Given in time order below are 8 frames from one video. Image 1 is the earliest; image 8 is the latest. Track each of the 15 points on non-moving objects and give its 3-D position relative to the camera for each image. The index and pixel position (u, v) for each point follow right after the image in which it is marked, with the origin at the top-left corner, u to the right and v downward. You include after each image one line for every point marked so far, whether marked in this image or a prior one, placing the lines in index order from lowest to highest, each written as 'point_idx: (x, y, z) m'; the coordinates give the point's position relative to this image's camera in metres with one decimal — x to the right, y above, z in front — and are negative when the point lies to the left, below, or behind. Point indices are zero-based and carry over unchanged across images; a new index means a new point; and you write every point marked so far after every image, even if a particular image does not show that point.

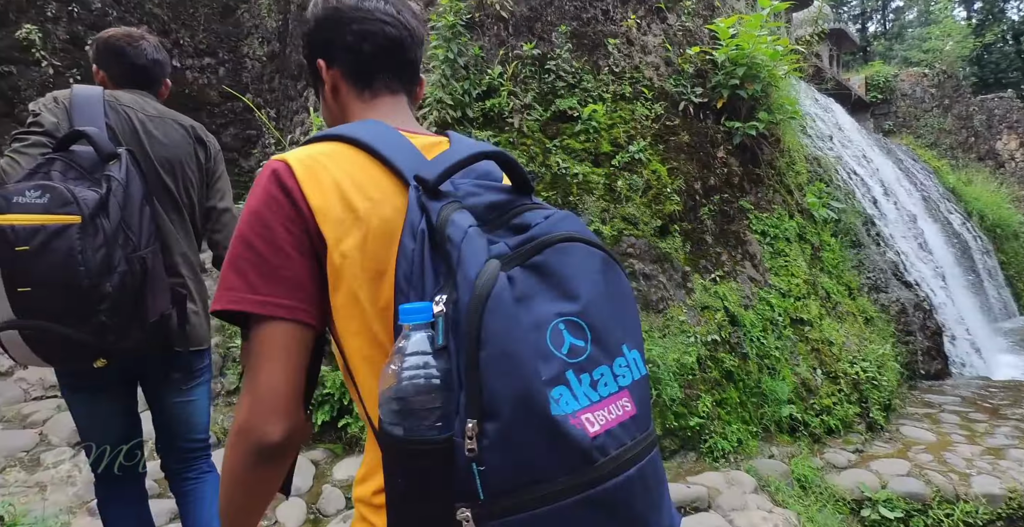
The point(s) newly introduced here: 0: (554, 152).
0: (+0.2, +0.6, +3.6) m
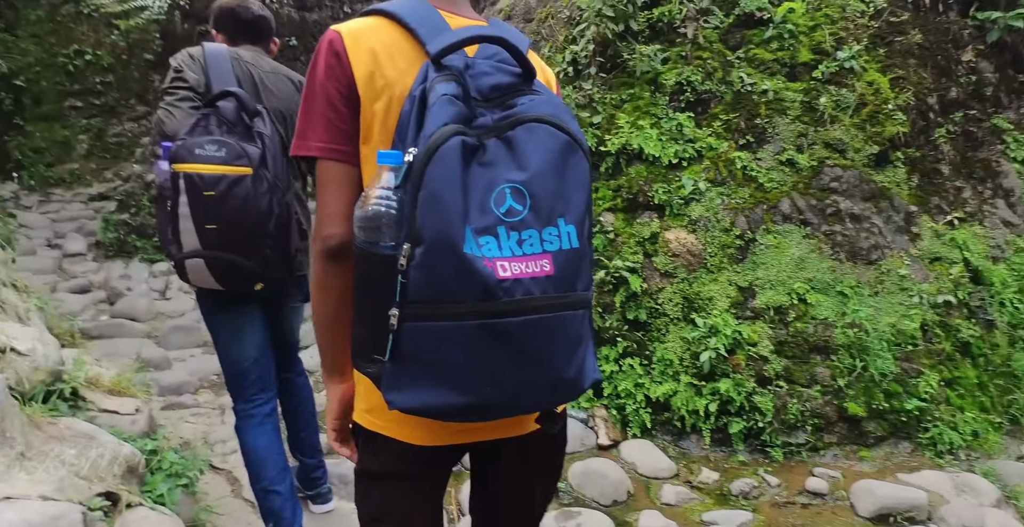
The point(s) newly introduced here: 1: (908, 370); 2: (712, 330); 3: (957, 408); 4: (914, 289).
0: (+1.0, +0.9, +3.0) m
1: (+1.5, -0.4, +2.6) m
2: (+1.0, -0.3, +3.1) m
3: (+1.7, -0.5, +2.6) m
4: (+1.6, -0.1, +2.7) m
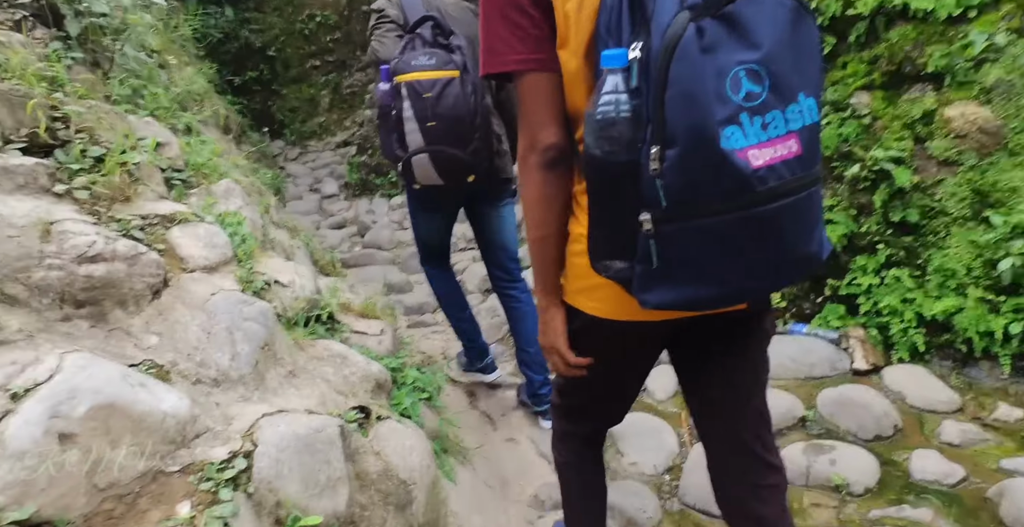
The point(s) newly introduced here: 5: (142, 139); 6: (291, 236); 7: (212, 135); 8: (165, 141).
0: (+1.8, +1.3, +2.3) m
1: (+2.2, 0.0, +1.8) m
2: (+1.9, +0.1, +2.5) m
3: (+2.4, -0.1, +1.8) m
4: (+2.3, +0.3, +1.9) m
5: (-1.5, +0.5, +2.7) m
6: (-1.6, +0.2, +4.8) m
7: (-2.3, +1.0, +5.1) m
8: (-1.5, +0.5, +2.9) m
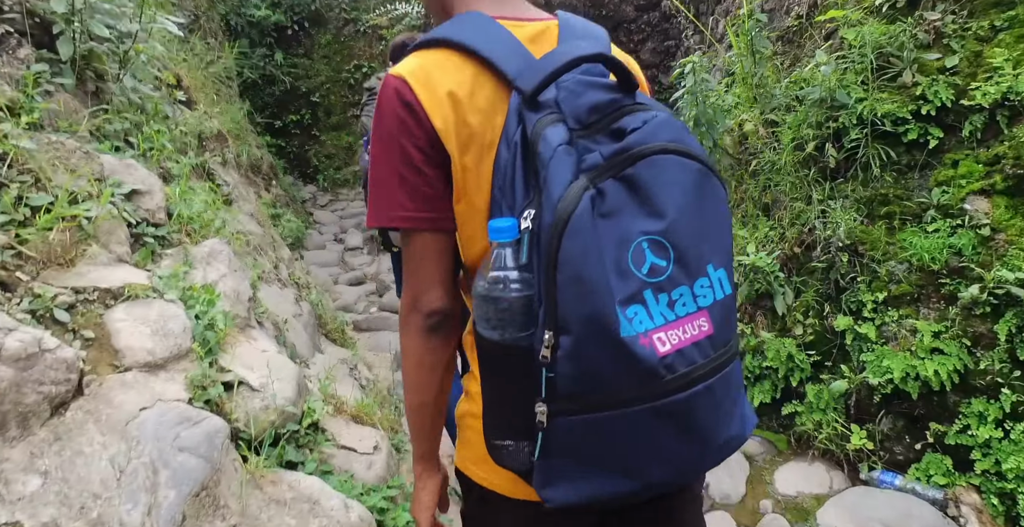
0: (+2.0, +0.8, +1.8) m
1: (+2.3, -0.5, +1.2) m
2: (+2.0, -0.4, +1.9) m
3: (+2.5, -0.6, +1.1) m
4: (+2.4, -0.2, +1.3) m
5: (-1.4, +0.3, +2.3) m
6: (-1.4, -0.2, +4.3) m
7: (-2.0, +0.6, +4.7) m
8: (-1.3, +0.3, +2.5) m
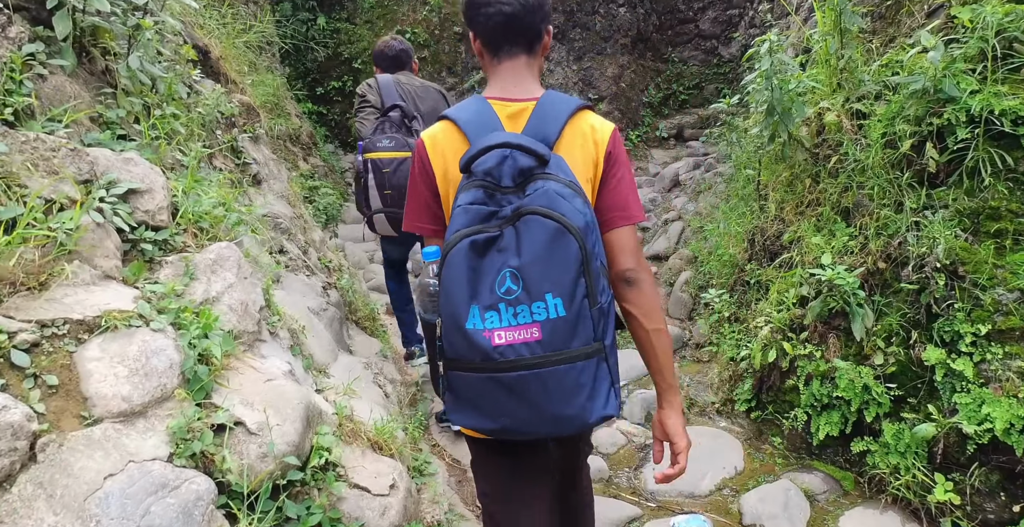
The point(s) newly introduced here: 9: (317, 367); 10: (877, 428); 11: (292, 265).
0: (+2.1, +0.7, +1.3) m
1: (+2.3, -0.7, +0.8) m
2: (+2.1, -0.5, +1.5) m
3: (+2.5, -0.8, +0.7) m
4: (+2.5, -0.4, +0.8) m
5: (-1.2, +0.3, +2.0) m
6: (-1.1, -0.1, +4.1) m
7: (-1.7, +0.7, +4.5) m
8: (-1.2, +0.3, +2.2) m
9: (-0.8, -0.4, +2.6) m
10: (+1.5, -0.7, +2.8) m
11: (-1.2, 0.0, +3.8) m
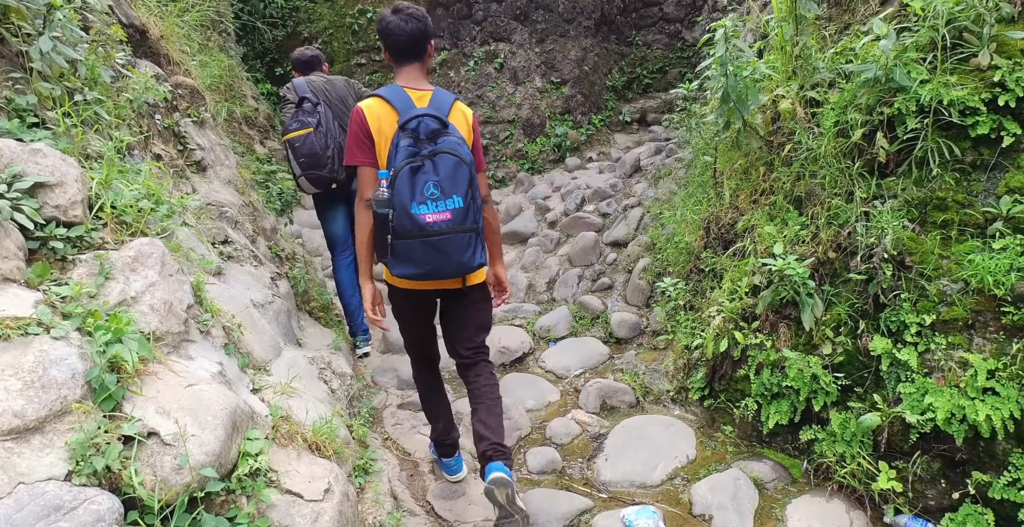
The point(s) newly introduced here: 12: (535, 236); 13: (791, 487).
0: (+2.0, +0.7, +1.3) m
1: (+2.2, -0.7, +0.8) m
2: (+1.9, -0.5, +1.5) m
3: (+2.4, -0.9, +0.8) m
4: (+2.4, -0.4, +0.9) m
5: (-1.4, +0.3, +1.9) m
6: (-1.4, -0.1, +4.0) m
7: (-2.0, +0.8, +4.3) m
8: (-1.4, +0.3, +2.1) m
9: (-1.0, -0.4, +2.5) m
10: (+1.3, -0.7, +2.9) m
11: (-1.5, 0.0, +3.6) m
12: (+0.2, +0.2, +5.9) m
13: (+1.2, -1.0, +2.8) m
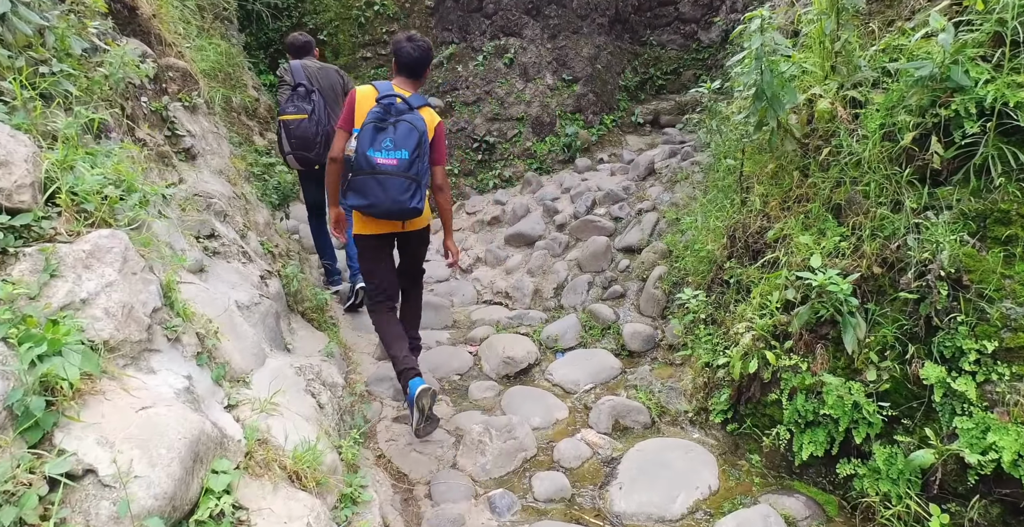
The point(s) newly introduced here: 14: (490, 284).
0: (+2.0, +0.6, +1.0) m
1: (+2.2, -0.8, +0.5) m
2: (+1.9, -0.6, +1.3) m
3: (+2.4, -0.9, +0.5) m
4: (+2.4, -0.5, +0.6) m
5: (-1.4, +0.3, +1.6) m
6: (-1.3, -0.1, +3.7) m
7: (-1.9, +0.8, +4.1) m
8: (-1.3, +0.3, +1.8) m
9: (-0.9, -0.4, +2.2) m
10: (+1.4, -0.7, +2.6) m
11: (-1.4, +0.1, +3.4) m
12: (+0.3, +0.2, +5.6) m
13: (+1.2, -1.0, +2.6) m
14: (-0.2, -0.2, +5.4) m
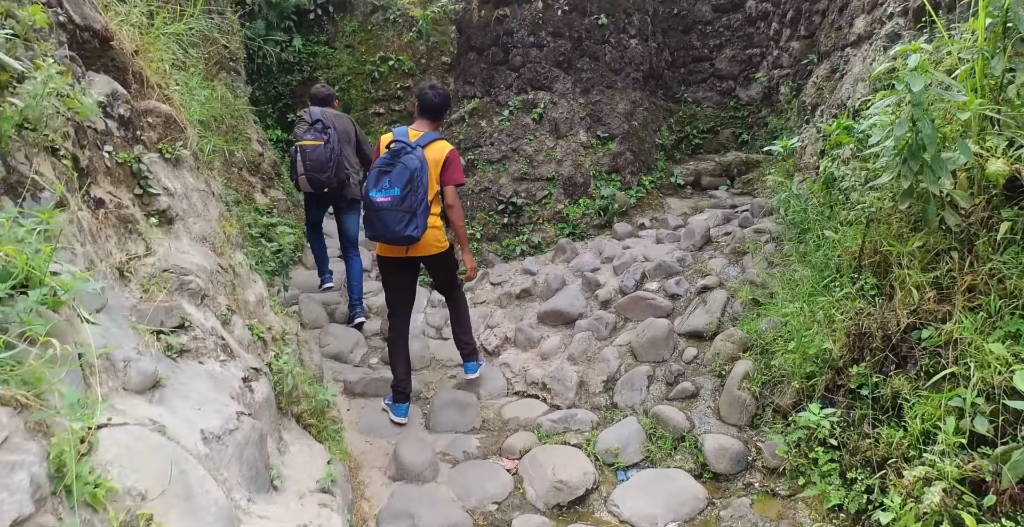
0: (+2.3, +0.4, +0.2) m
1: (+2.5, -1.0, -0.4) m
2: (+2.2, -0.9, +0.4) m
3: (+2.6, -1.1, -0.4) m
4: (+2.6, -0.7, -0.3) m
5: (-1.1, 0.0, +0.8) m
6: (-1.1, -0.5, +2.9) m
7: (-1.7, +0.4, +3.3) m
8: (-1.1, 0.0, +1.0) m
9: (-0.7, -0.7, +1.4) m
10: (+1.6, -1.1, +1.7) m
11: (-1.2, -0.3, +2.5) m
12: (+0.5, -0.4, +4.8) m
13: (+1.4, -1.3, +1.6) m
14: (+0.1, -0.7, +4.6) m
